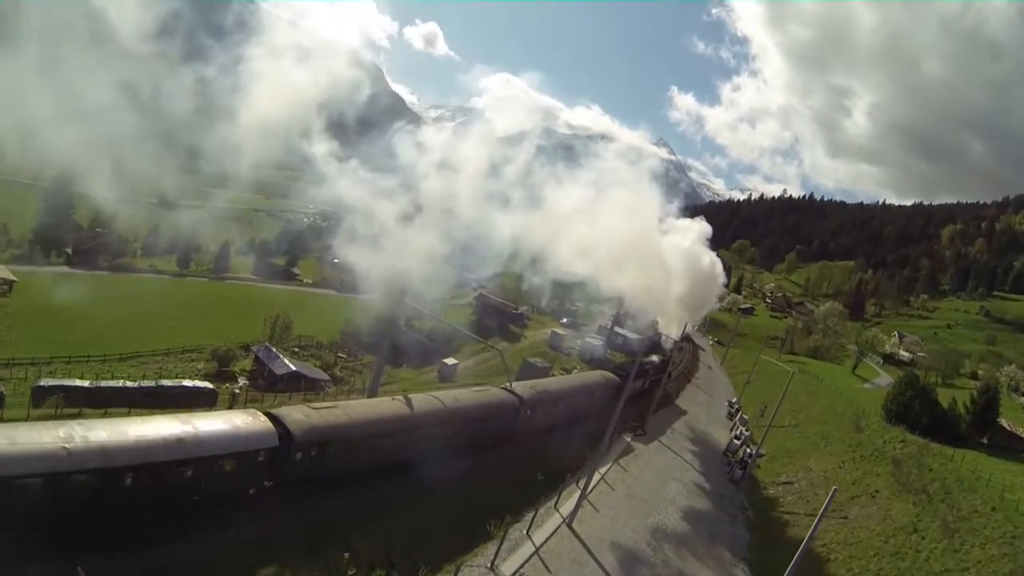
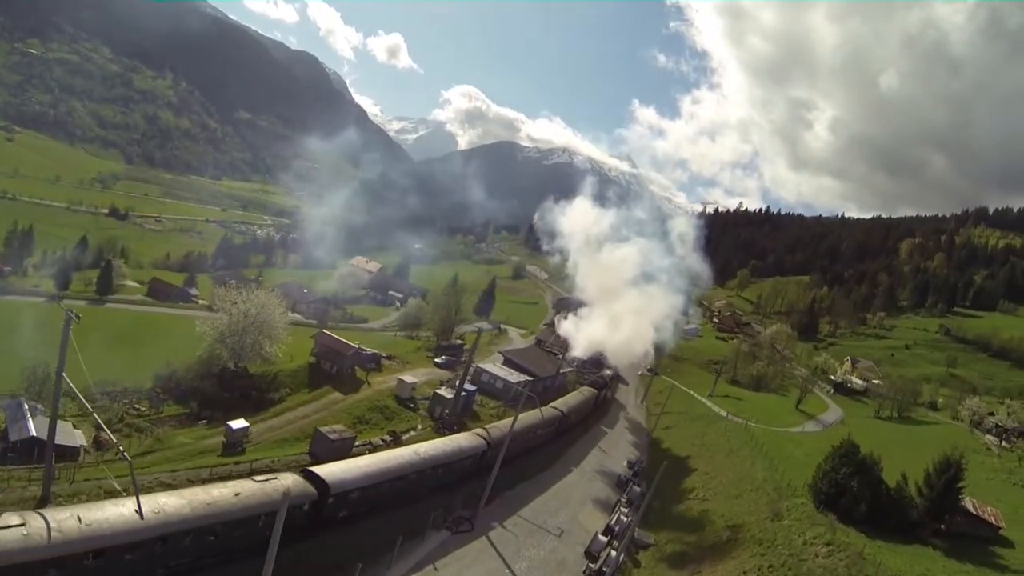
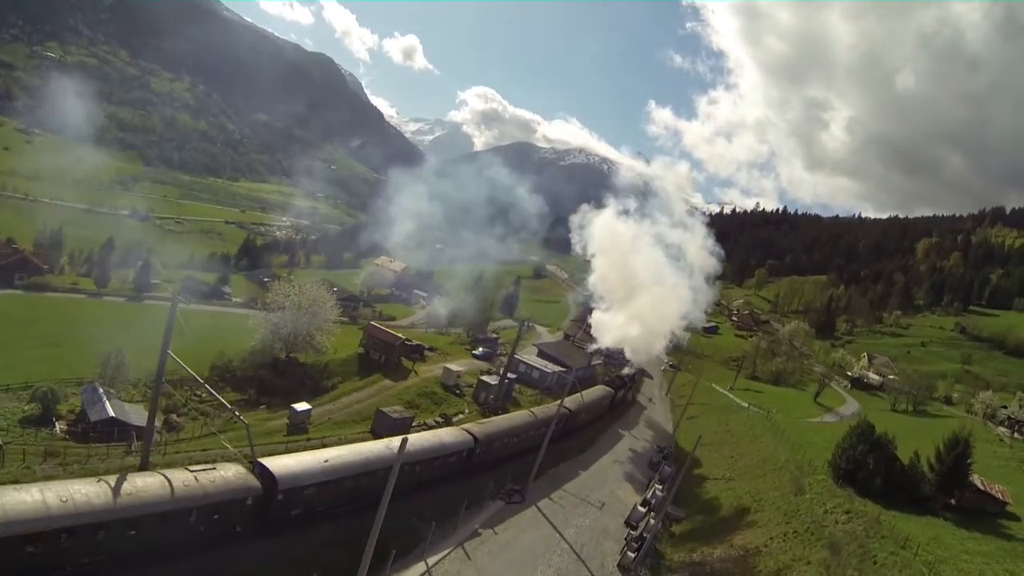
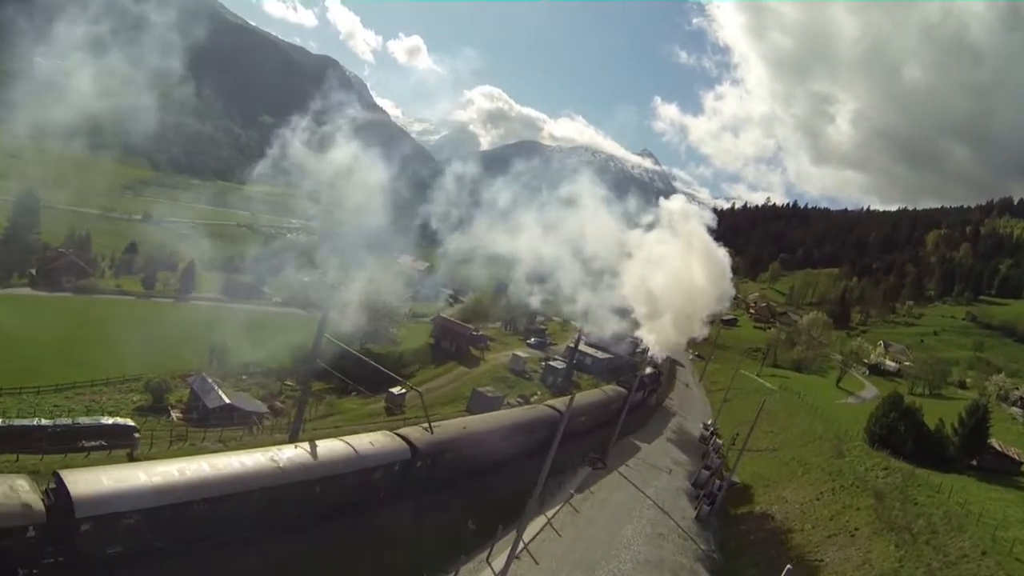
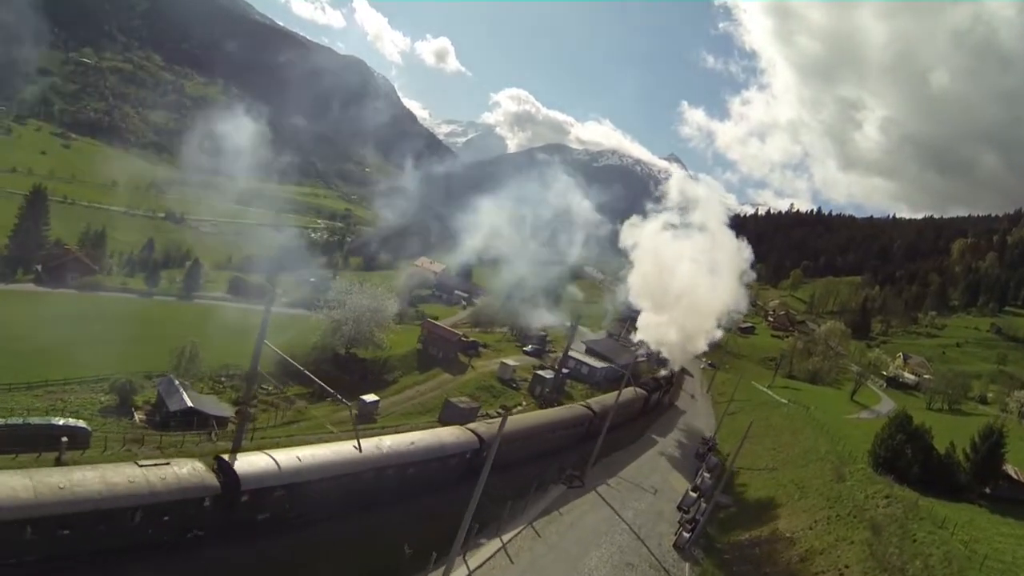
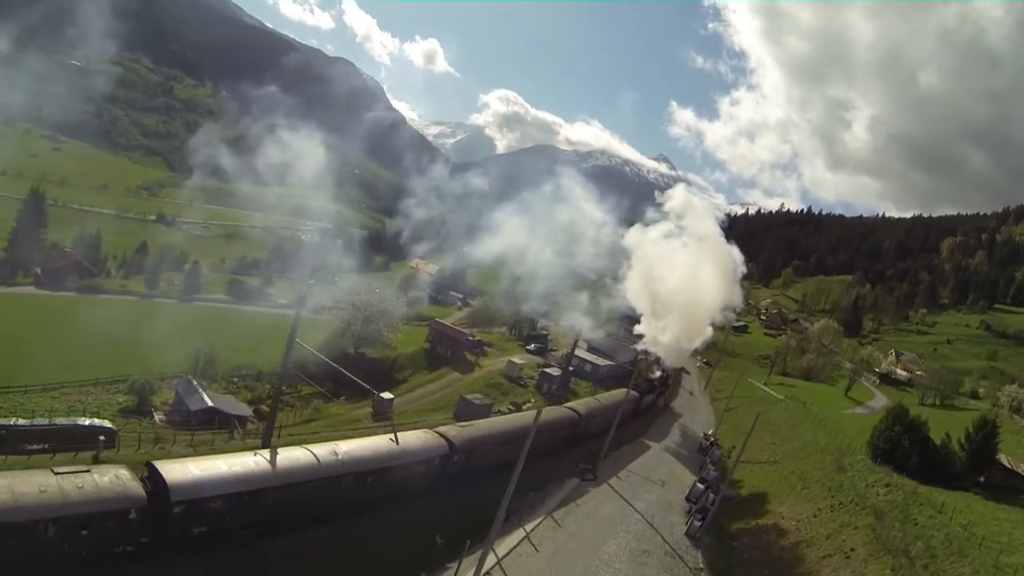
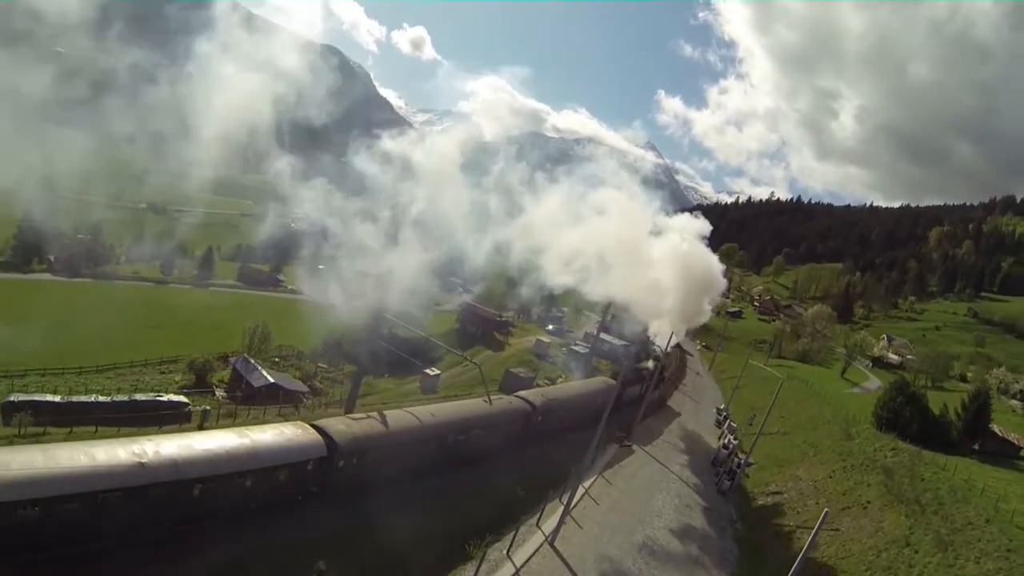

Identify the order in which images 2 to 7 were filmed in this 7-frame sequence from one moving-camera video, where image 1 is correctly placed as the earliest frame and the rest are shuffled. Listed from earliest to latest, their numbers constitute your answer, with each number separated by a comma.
7, 4, 6, 5, 3, 2
